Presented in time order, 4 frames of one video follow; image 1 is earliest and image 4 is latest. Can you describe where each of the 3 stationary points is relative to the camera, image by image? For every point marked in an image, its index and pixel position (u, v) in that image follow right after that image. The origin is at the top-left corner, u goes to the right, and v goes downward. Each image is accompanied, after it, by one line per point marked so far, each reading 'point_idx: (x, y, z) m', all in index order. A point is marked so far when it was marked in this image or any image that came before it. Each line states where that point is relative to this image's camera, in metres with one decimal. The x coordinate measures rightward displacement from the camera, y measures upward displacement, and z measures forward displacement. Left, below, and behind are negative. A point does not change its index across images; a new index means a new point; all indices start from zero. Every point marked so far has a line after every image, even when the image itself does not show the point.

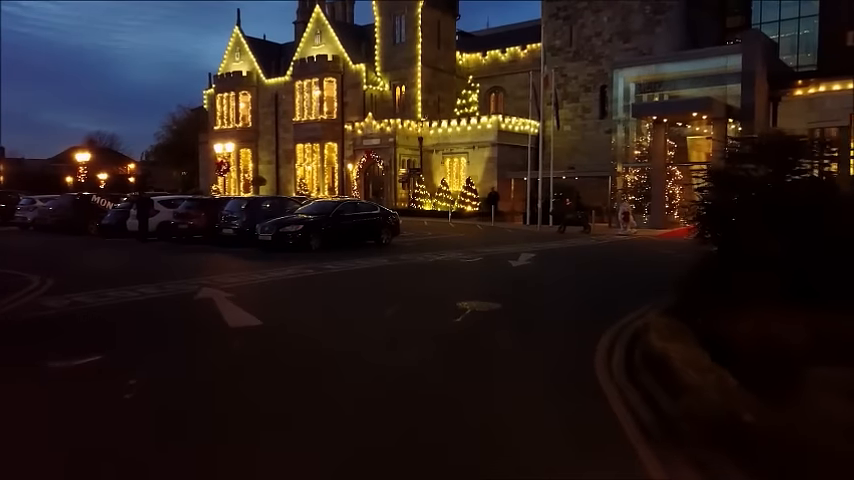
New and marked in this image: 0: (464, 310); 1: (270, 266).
0: (+0.5, -0.9, +9.9) m
1: (-3.1, -0.5, +14.6) m
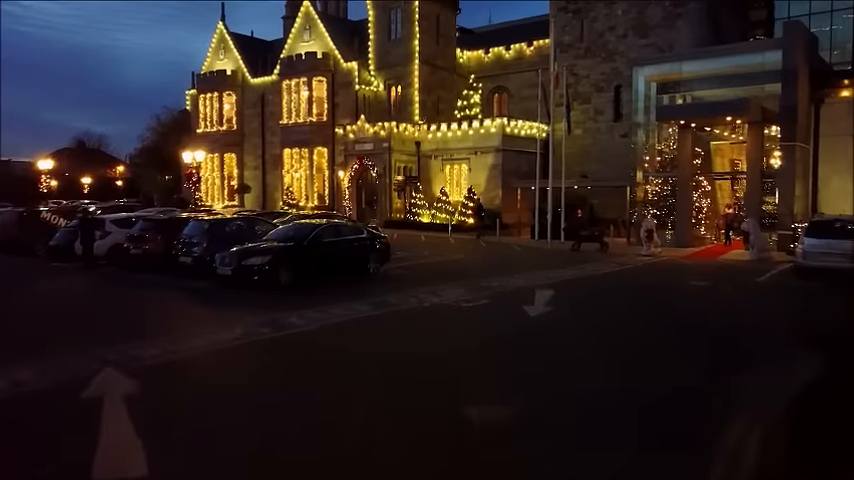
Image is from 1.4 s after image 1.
0: (+0.4, -1.6, +6.8) m
1: (-3.2, -1.2, +11.5) m
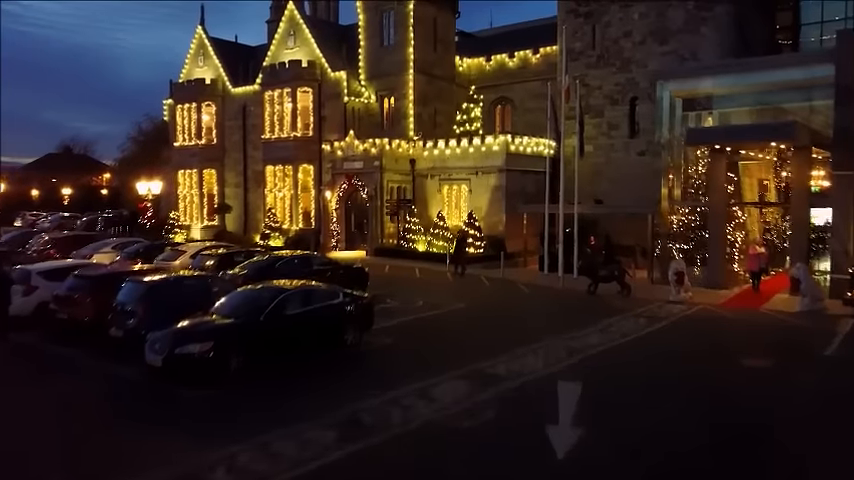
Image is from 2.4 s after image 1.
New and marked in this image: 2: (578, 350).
0: (+0.3, -2.8, +3.5) m
1: (-3.3, -2.4, +8.2) m
2: (+2.9, -2.1, +14.0) m
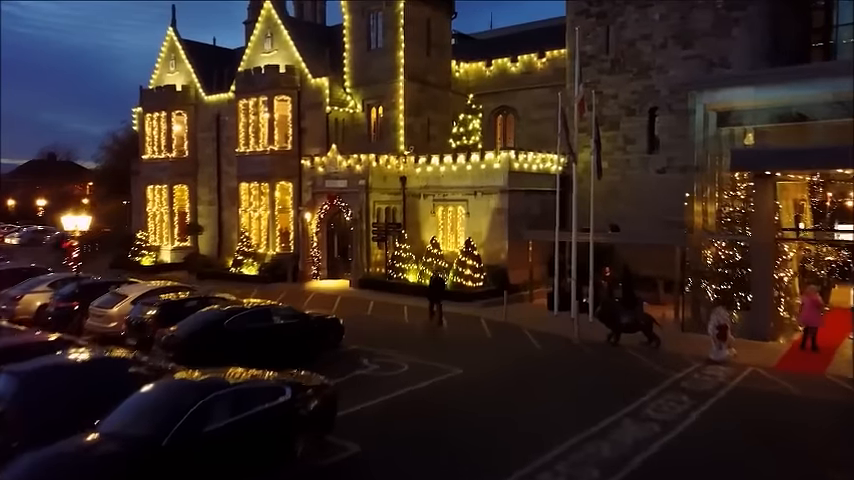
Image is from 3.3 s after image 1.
0: (0.0, -3.8, -0.1) m
1: (-3.6, -3.4, +4.6) m
2: (+2.6, -3.1, +10.5) m
